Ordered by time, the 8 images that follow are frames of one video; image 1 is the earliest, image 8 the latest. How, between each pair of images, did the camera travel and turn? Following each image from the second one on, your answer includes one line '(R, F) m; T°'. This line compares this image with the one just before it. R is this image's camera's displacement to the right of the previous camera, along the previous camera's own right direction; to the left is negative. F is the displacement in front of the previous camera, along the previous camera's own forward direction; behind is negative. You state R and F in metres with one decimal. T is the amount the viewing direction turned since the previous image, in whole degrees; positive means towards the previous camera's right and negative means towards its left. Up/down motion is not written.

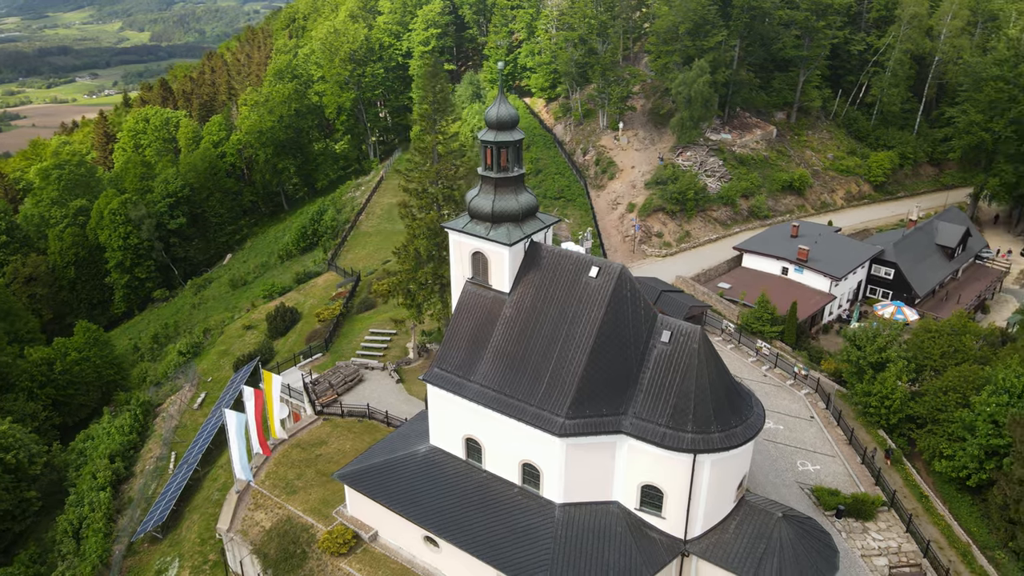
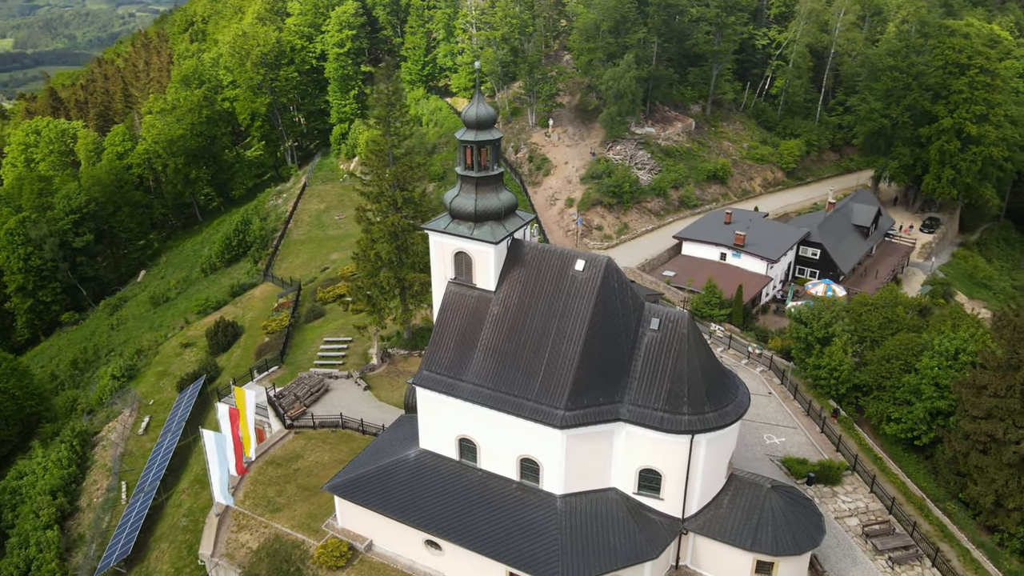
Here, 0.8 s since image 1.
(-2.9, 0.0) m; +7°
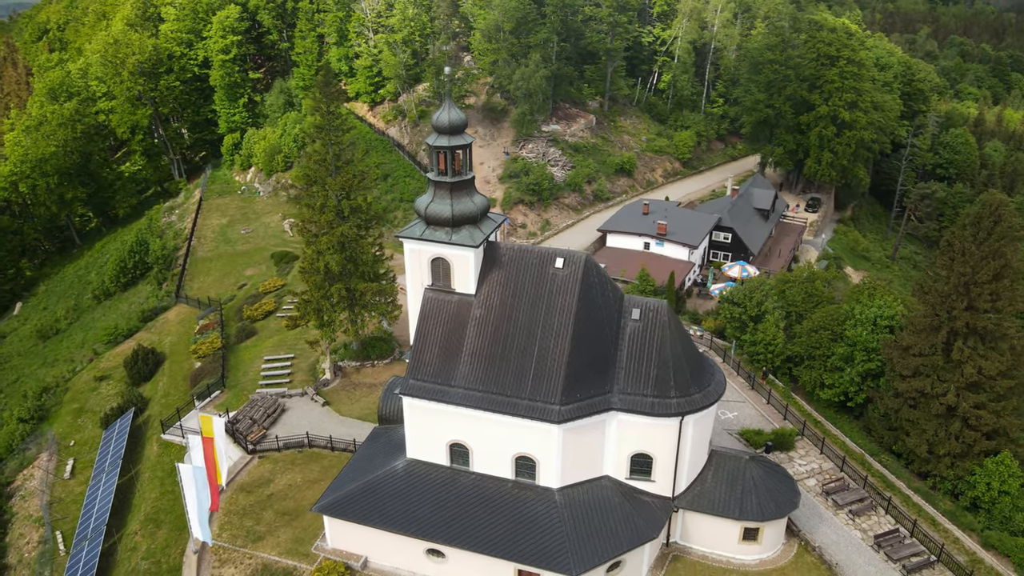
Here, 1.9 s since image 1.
(-3.6, -0.1) m; +9°
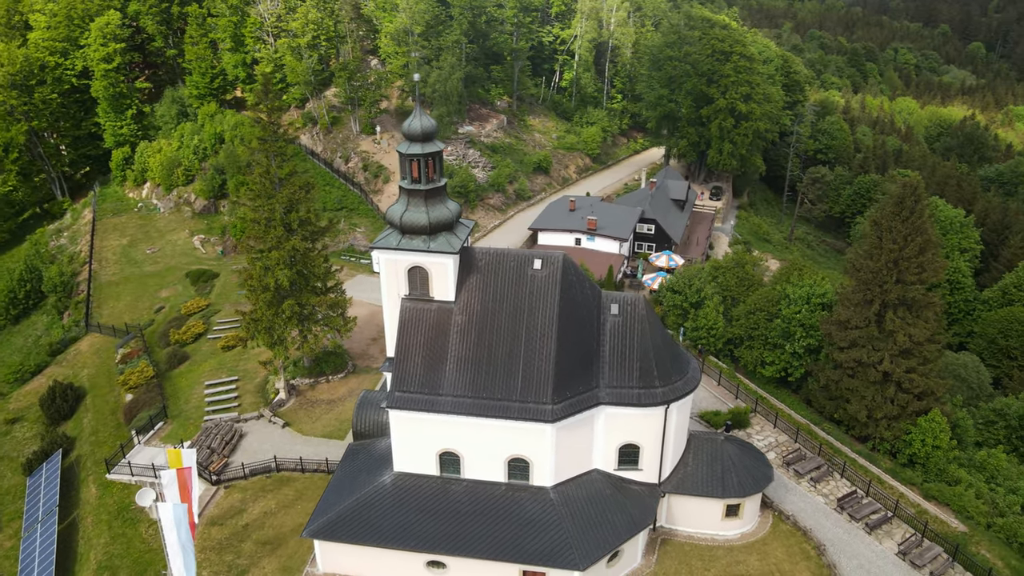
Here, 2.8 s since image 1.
(-3.2, +0.1) m; +8°
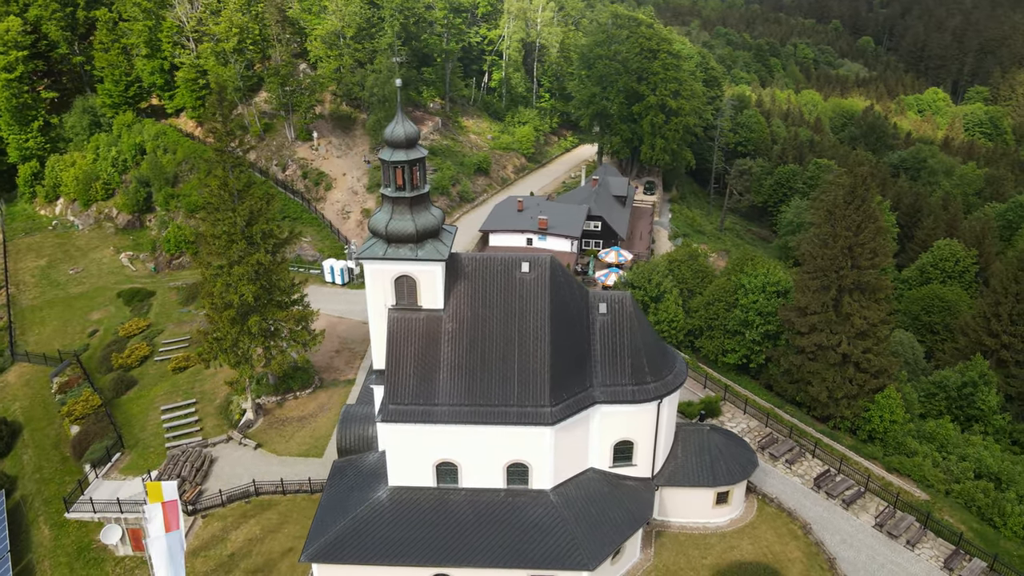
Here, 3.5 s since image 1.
(-2.6, +0.3) m; +6°
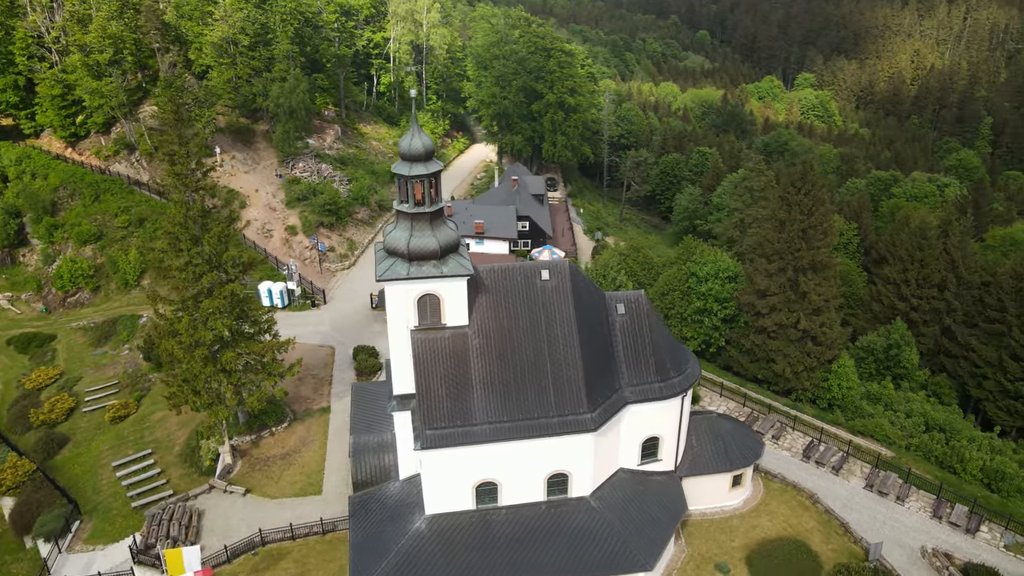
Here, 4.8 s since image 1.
(-5.7, +1.1) m; +11°
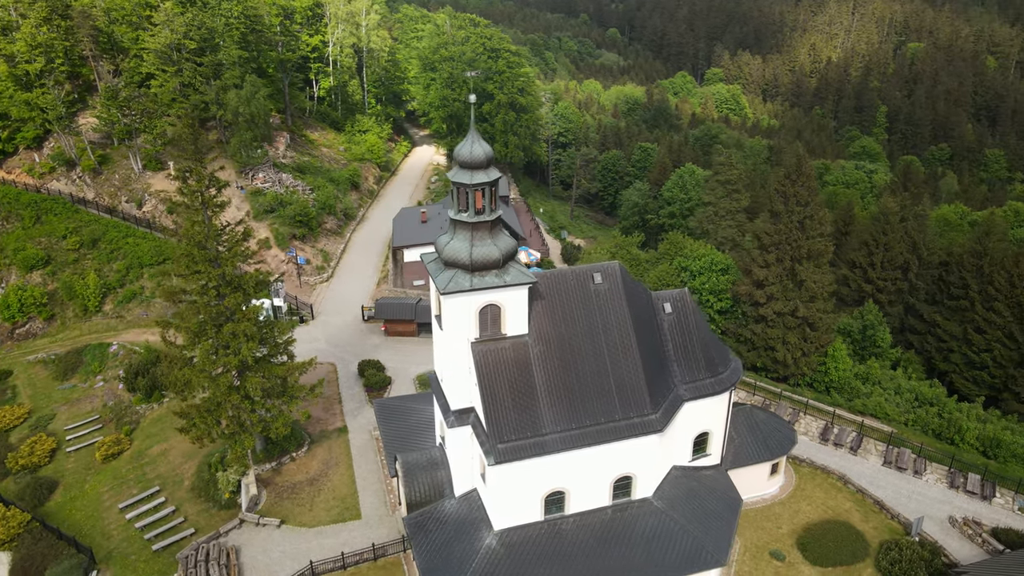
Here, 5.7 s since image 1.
(-5.0, +0.7) m; +6°
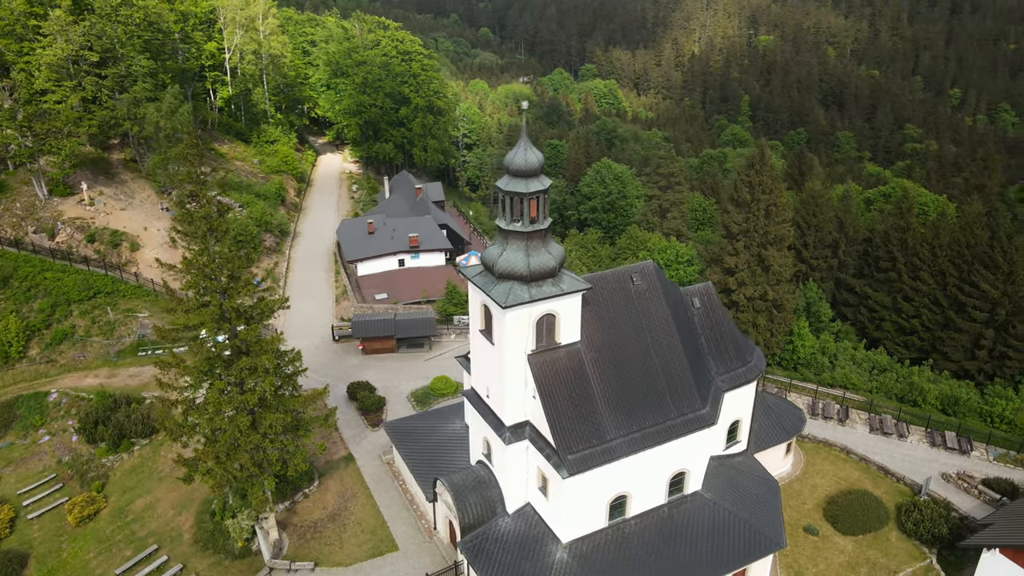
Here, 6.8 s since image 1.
(-5.8, +1.1) m; +9°
